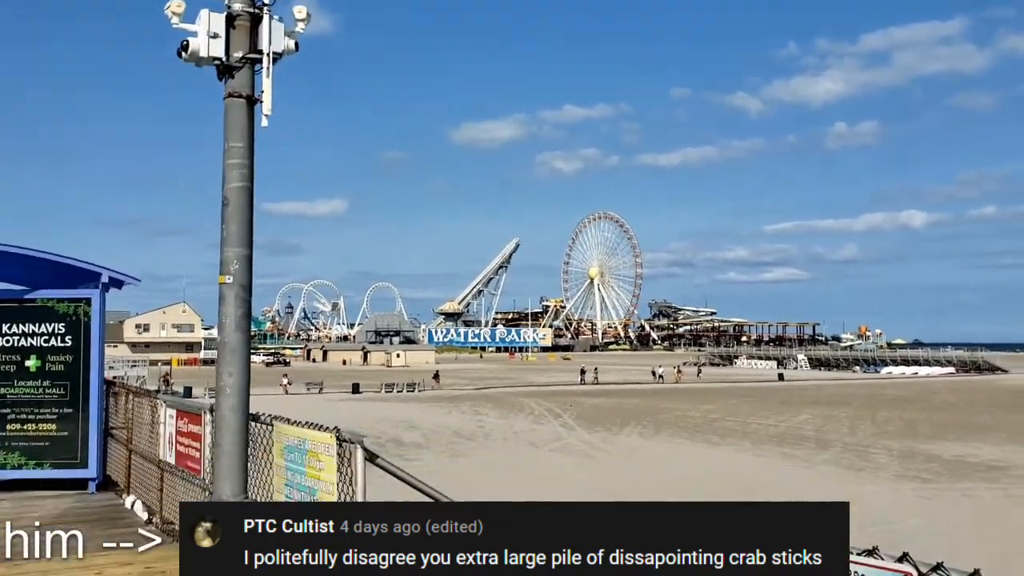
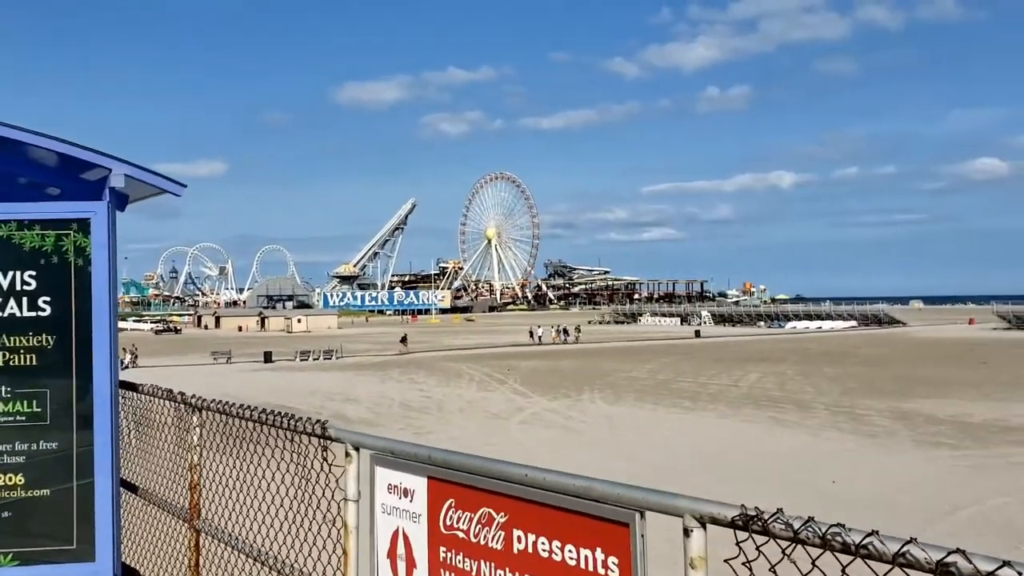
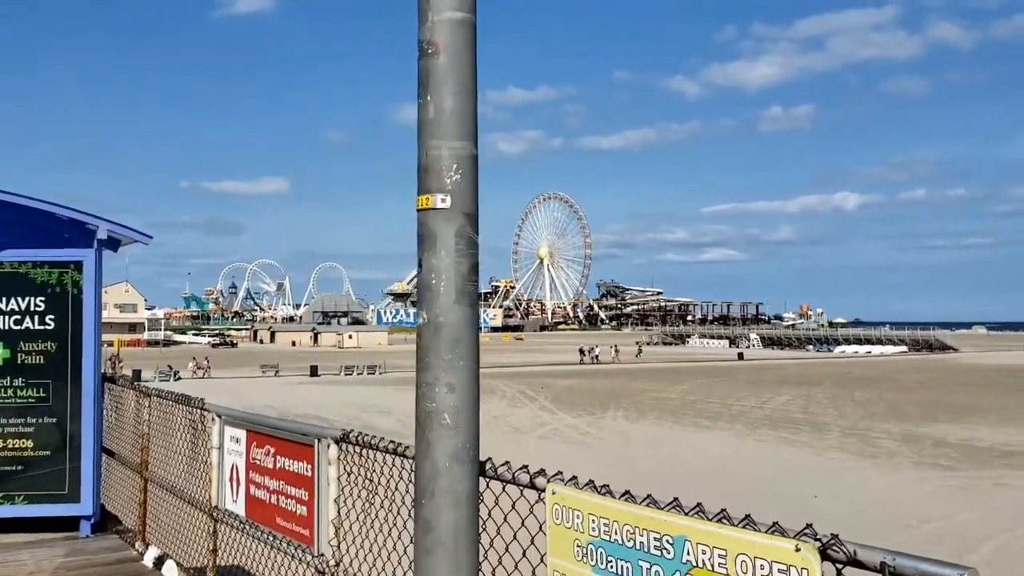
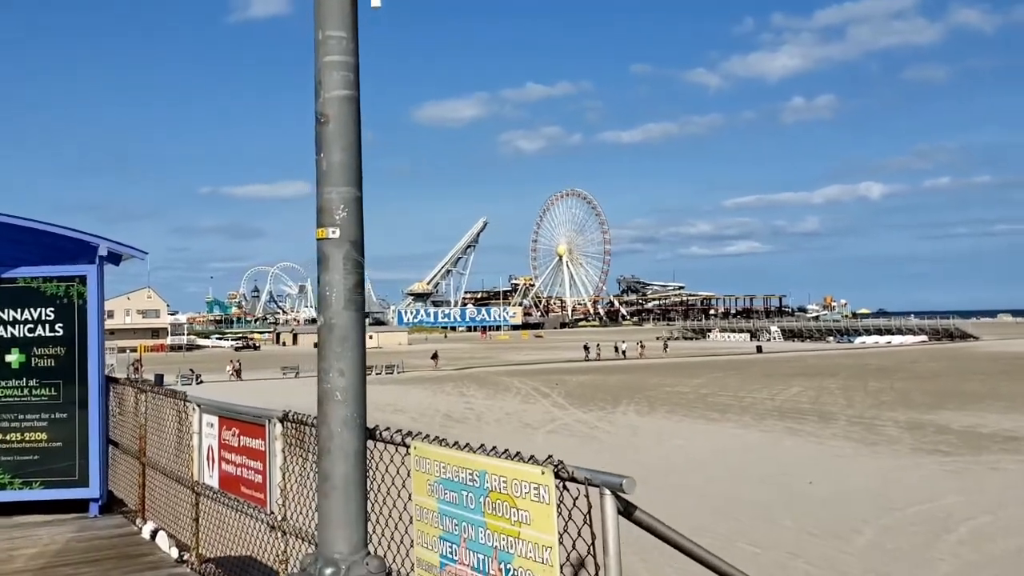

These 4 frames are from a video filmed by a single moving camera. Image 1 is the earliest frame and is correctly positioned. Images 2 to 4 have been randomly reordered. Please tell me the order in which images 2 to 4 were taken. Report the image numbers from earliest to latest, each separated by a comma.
4, 3, 2
